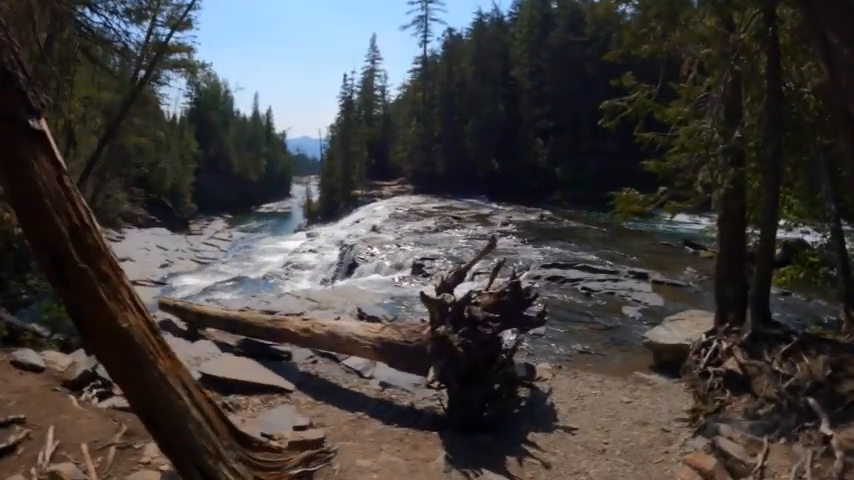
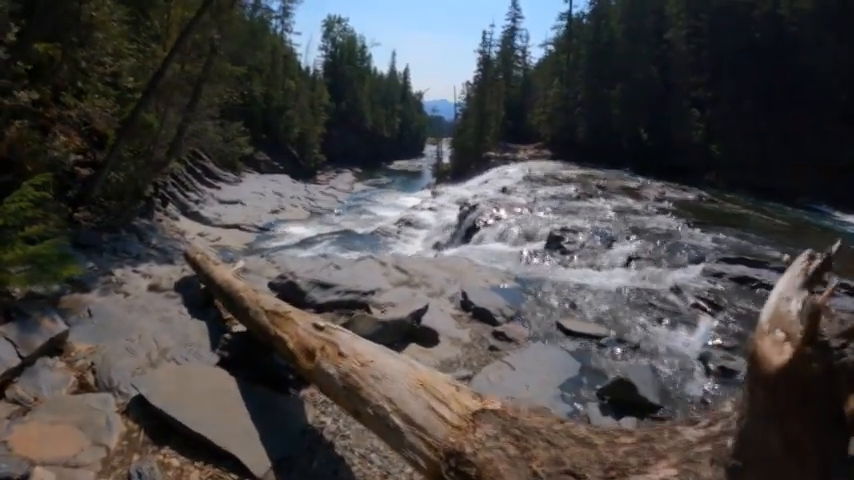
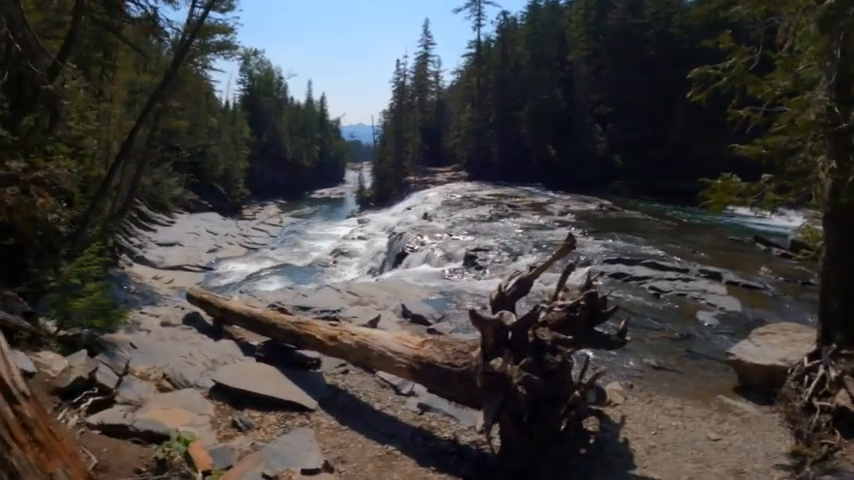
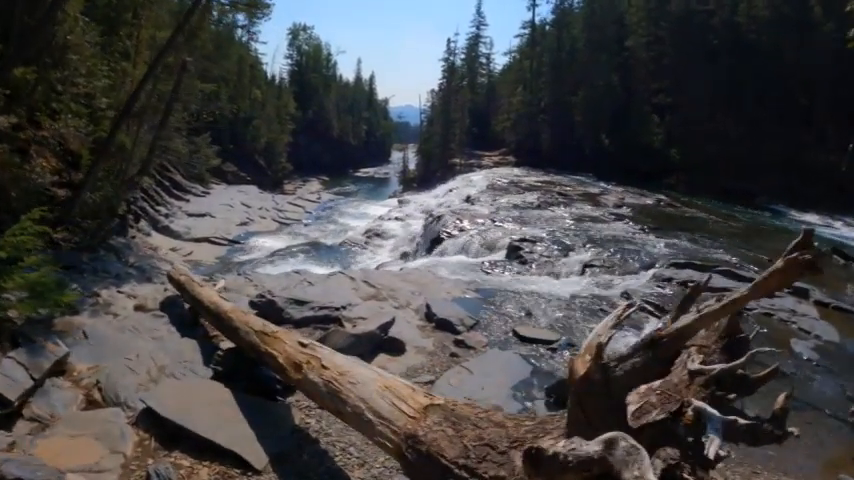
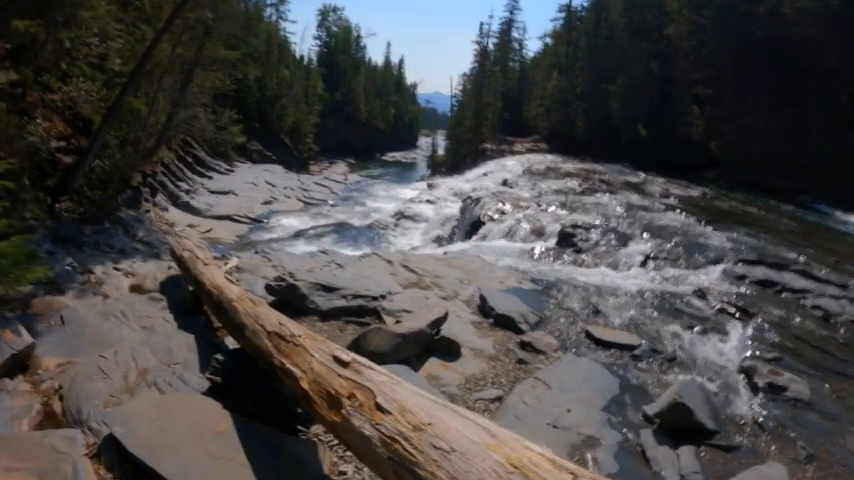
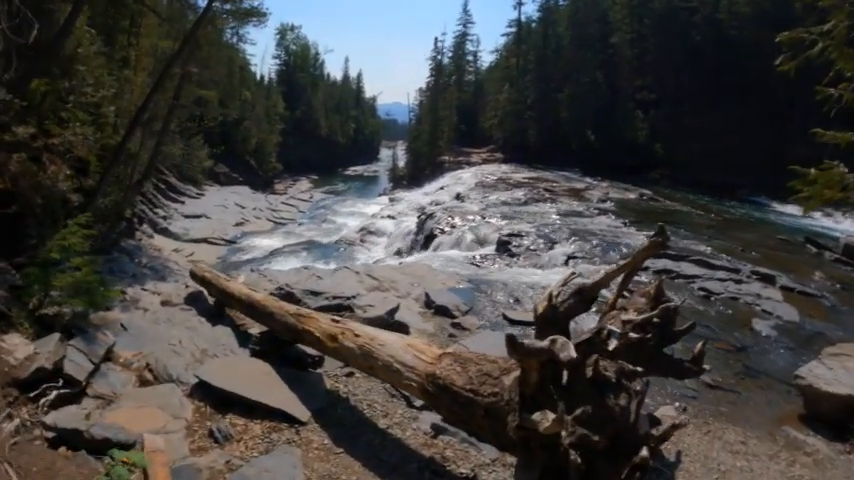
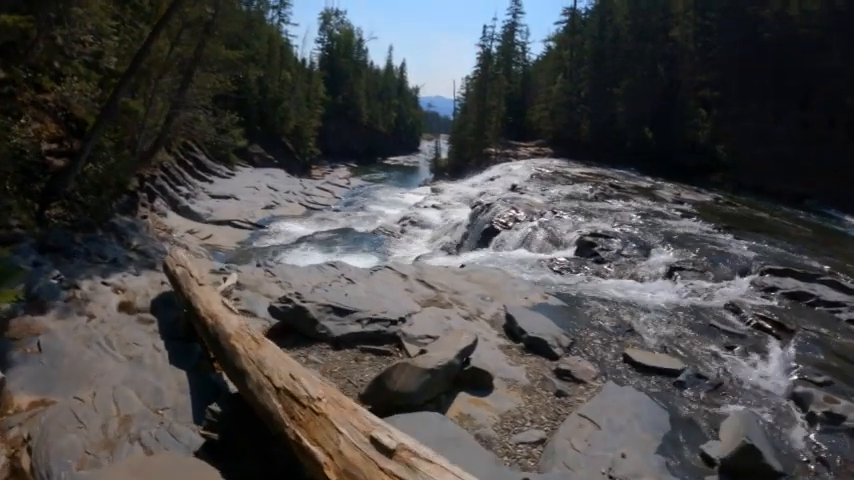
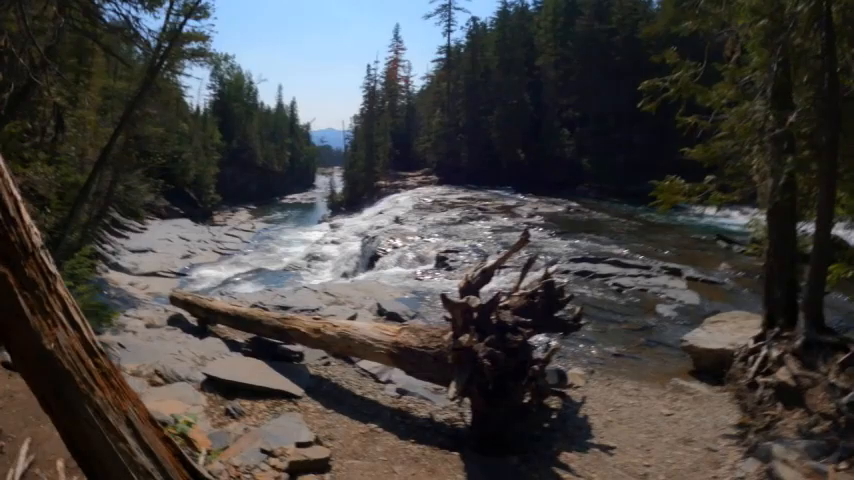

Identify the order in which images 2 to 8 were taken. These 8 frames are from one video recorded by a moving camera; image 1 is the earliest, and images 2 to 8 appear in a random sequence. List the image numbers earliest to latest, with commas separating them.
8, 3, 6, 4, 2, 5, 7
